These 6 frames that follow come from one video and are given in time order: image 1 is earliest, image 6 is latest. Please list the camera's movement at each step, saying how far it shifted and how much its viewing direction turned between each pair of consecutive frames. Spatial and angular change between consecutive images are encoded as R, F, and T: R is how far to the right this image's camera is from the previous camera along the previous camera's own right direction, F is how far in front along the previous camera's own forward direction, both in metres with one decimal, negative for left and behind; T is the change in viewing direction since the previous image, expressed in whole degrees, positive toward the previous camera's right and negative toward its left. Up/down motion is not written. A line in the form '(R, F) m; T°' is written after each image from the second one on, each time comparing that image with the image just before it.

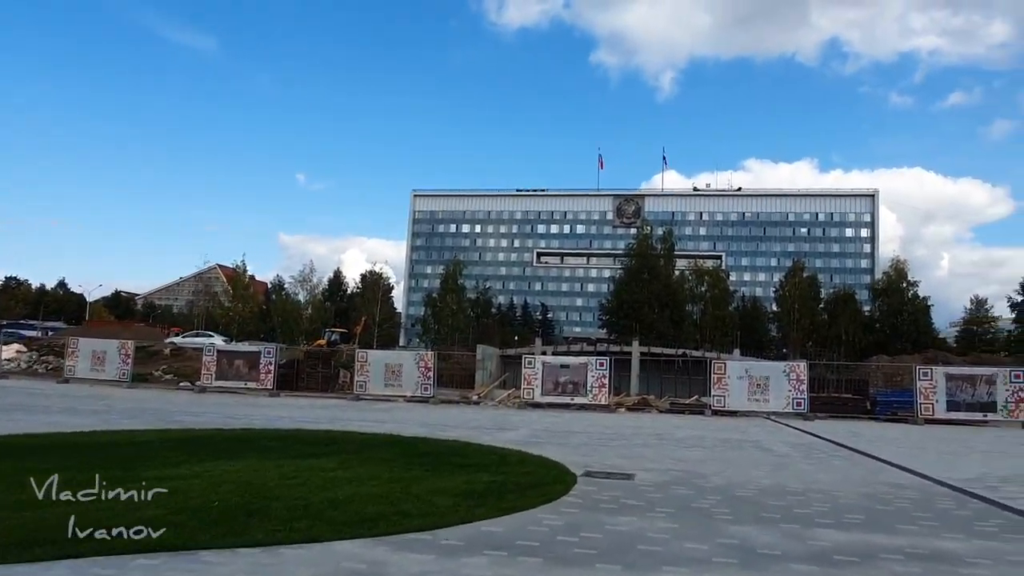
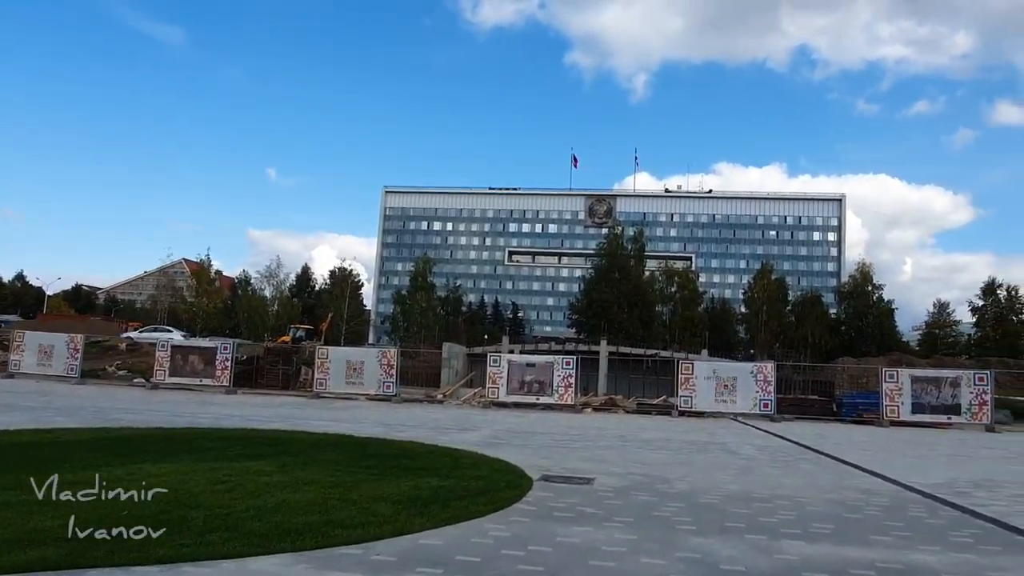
(+0.2, +0.6) m; +2°
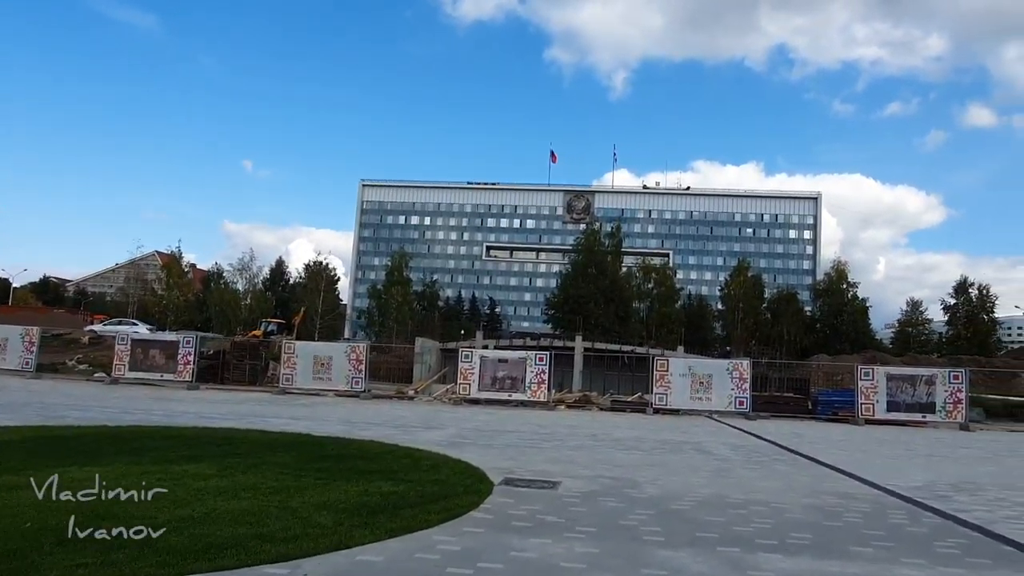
(+0.2, +0.6) m; +2°
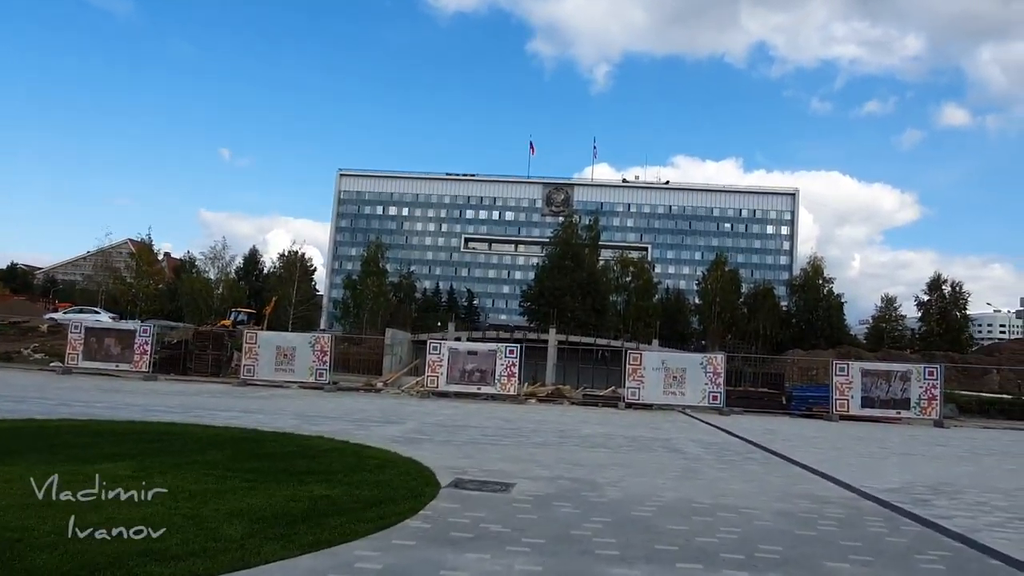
(+0.3, +0.8) m; +2°
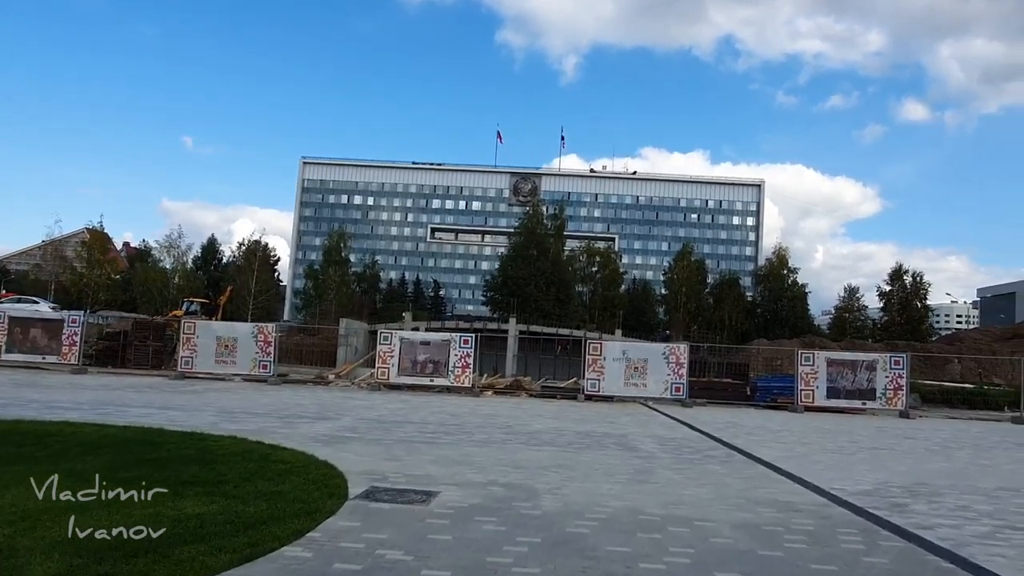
(+0.5, +1.3) m; +2°
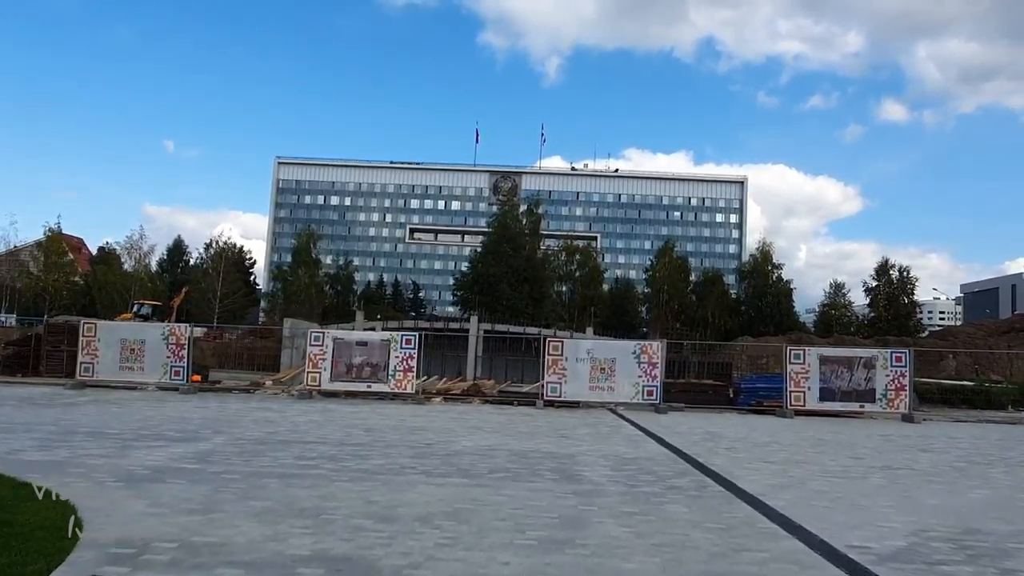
(+1.1, +3.3) m; +1°
